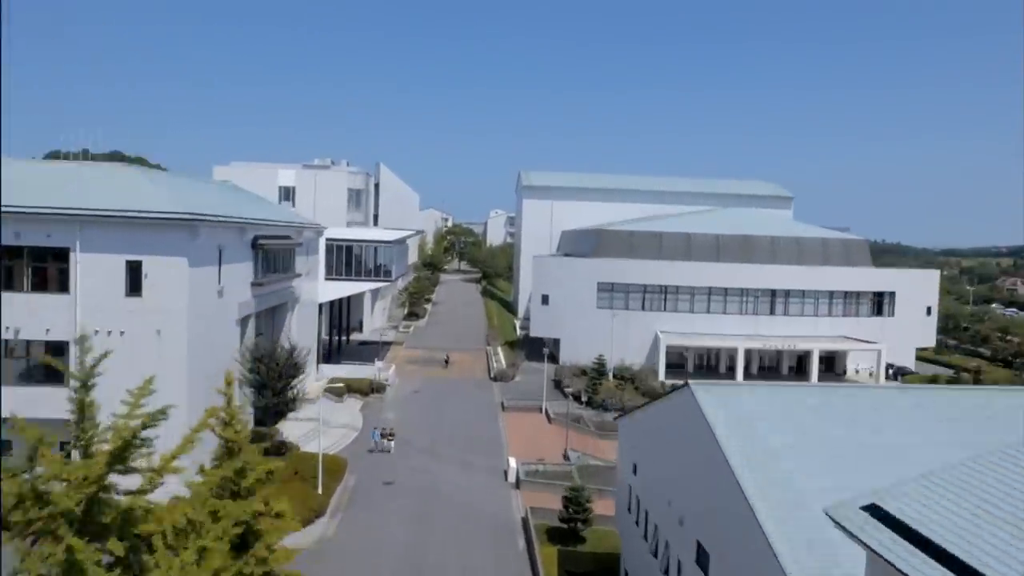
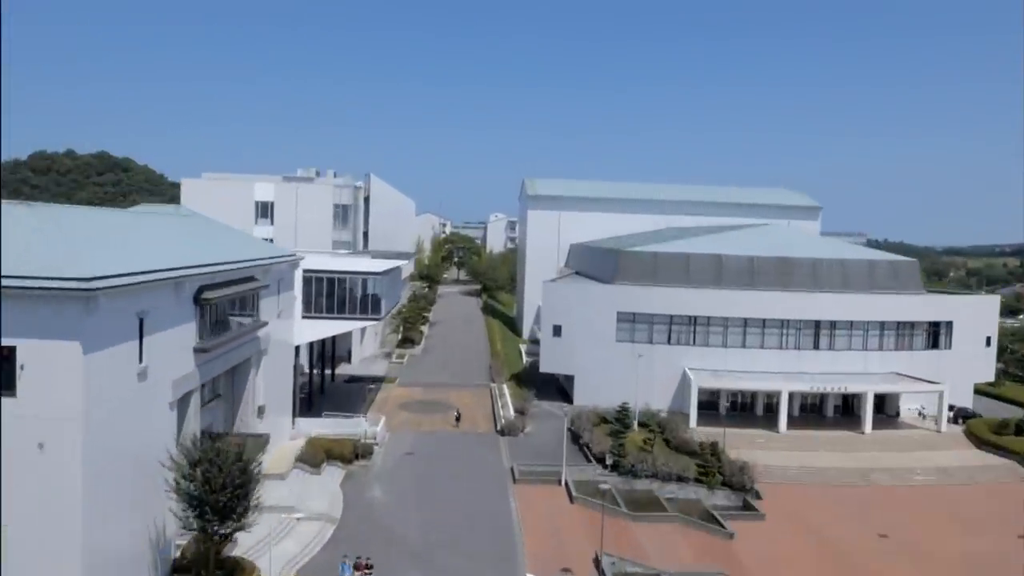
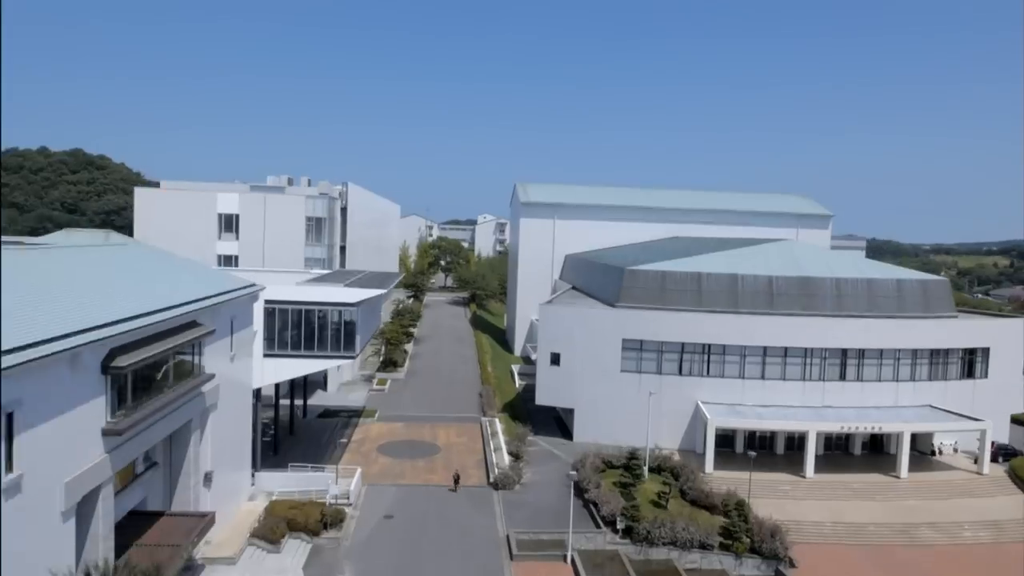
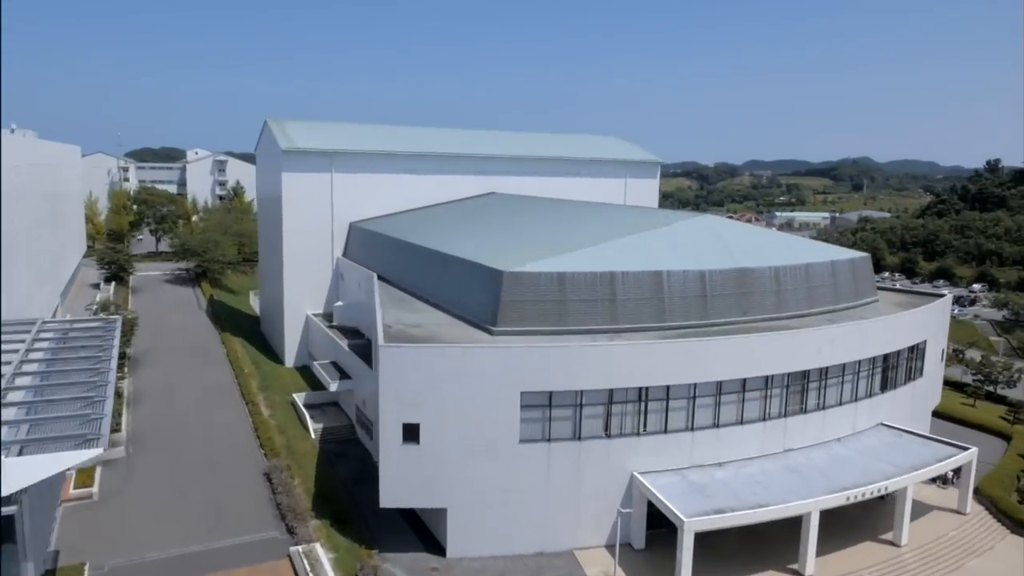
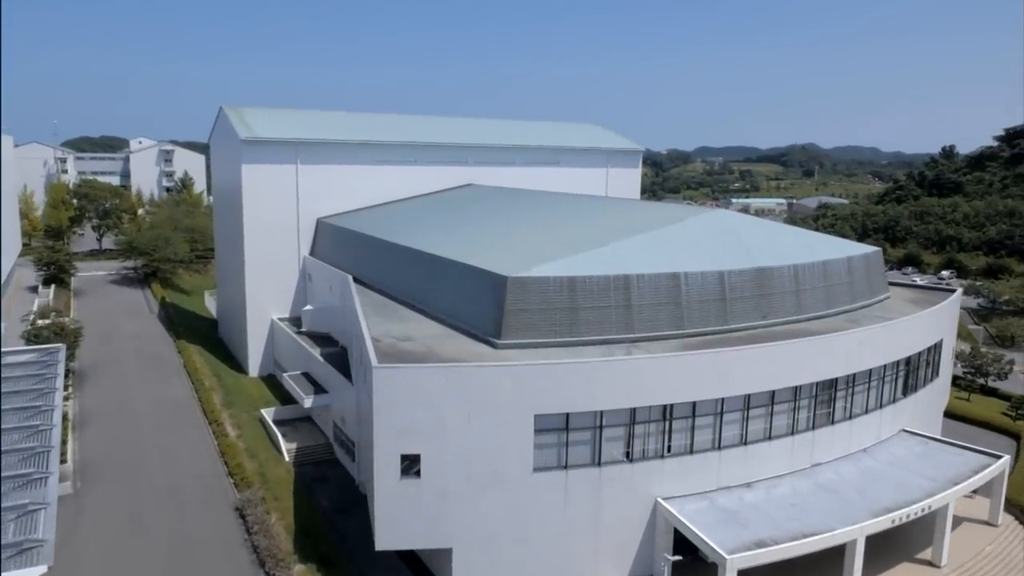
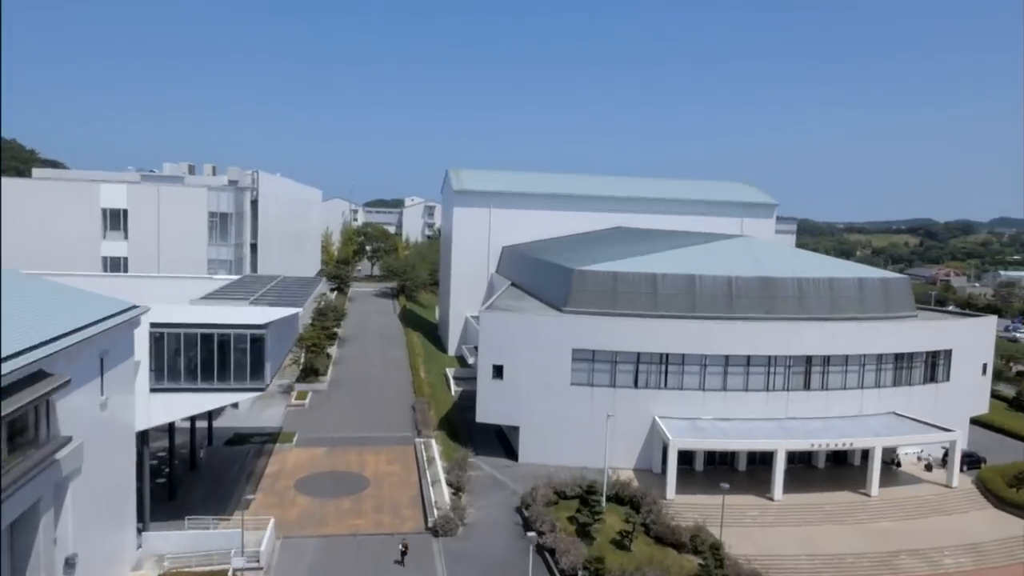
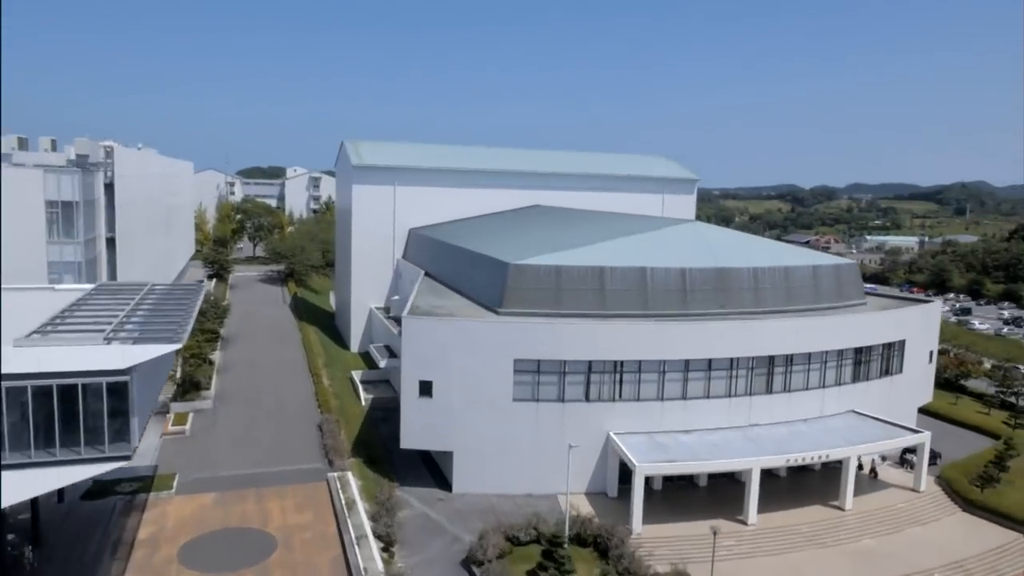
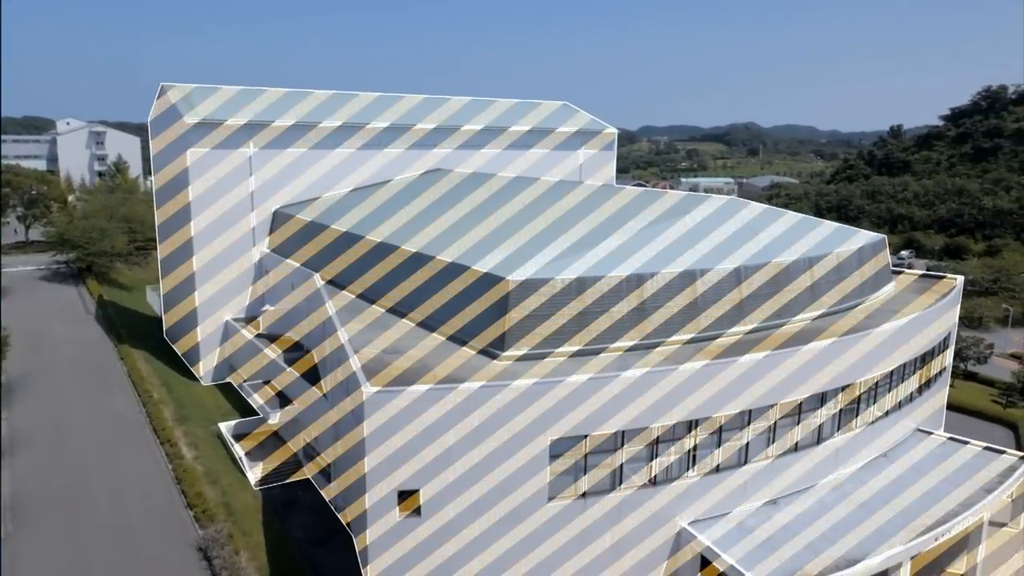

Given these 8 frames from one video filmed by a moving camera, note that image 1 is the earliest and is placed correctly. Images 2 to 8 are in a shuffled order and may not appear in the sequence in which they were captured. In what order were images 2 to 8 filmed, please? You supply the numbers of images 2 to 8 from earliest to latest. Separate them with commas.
2, 3, 6, 7, 4, 5, 8
